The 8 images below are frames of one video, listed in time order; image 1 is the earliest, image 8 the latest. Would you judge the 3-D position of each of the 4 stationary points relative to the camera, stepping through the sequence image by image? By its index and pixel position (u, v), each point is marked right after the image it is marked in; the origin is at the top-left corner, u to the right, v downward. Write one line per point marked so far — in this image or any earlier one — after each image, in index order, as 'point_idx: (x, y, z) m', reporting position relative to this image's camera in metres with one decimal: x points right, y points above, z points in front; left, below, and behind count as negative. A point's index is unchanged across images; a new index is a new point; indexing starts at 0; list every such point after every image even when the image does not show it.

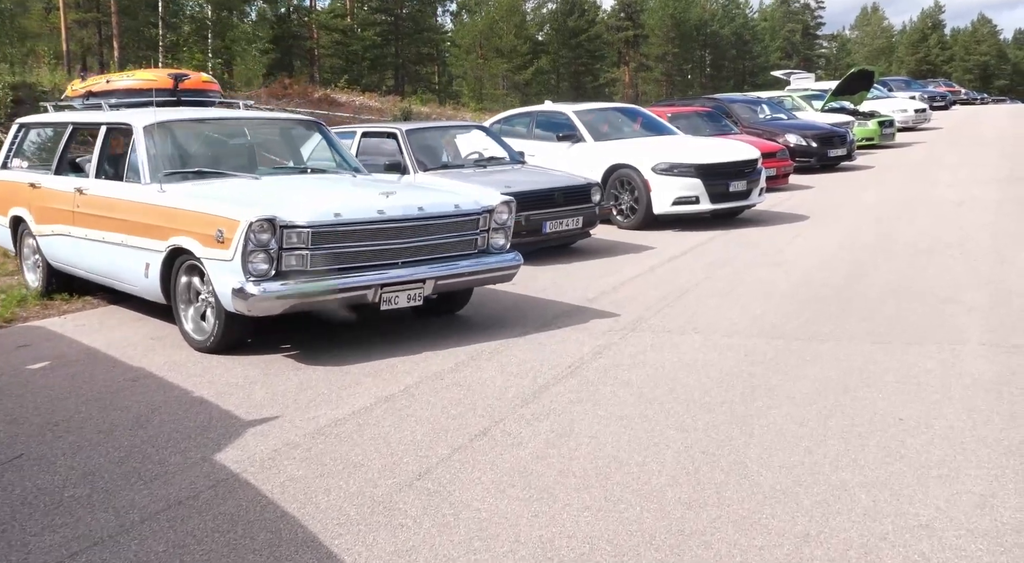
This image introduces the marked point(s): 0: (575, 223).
0: (+0.7, +0.6, +9.0) m
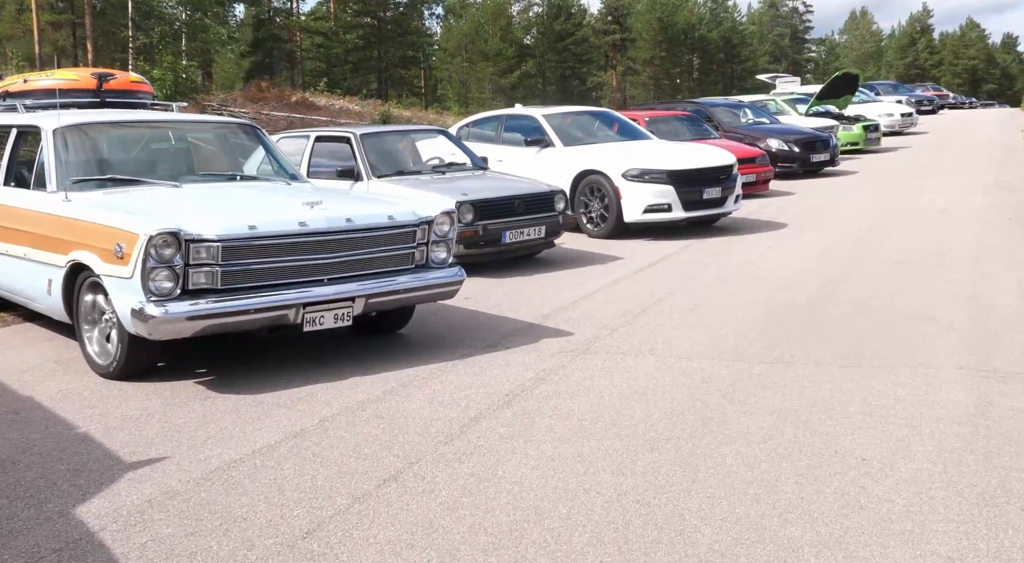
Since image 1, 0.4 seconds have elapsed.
0: (+0.3, +0.5, +8.6) m
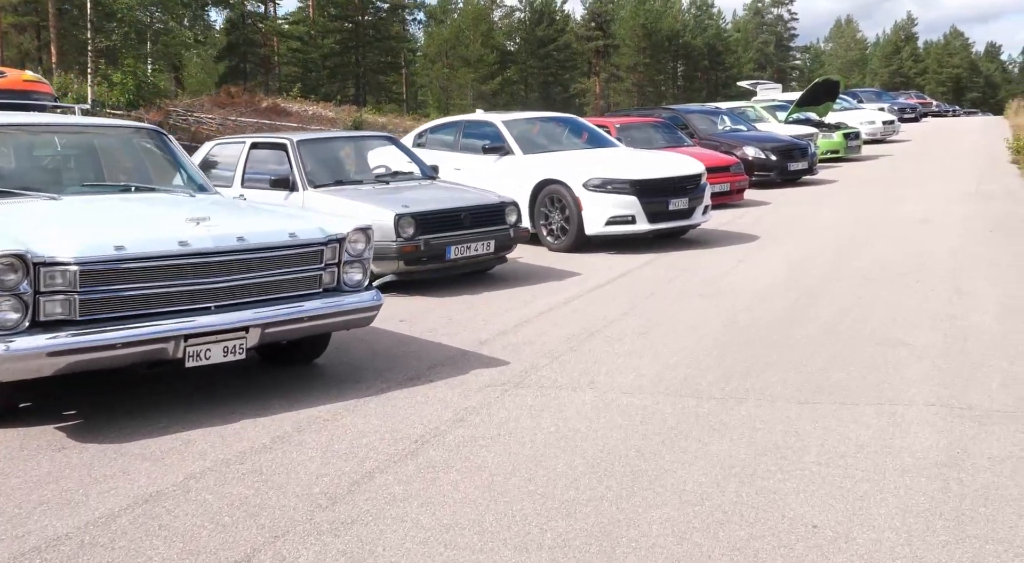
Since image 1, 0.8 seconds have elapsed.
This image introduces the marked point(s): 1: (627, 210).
0: (-0.2, +0.3, +7.9) m
1: (+1.3, +0.8, +9.8) m
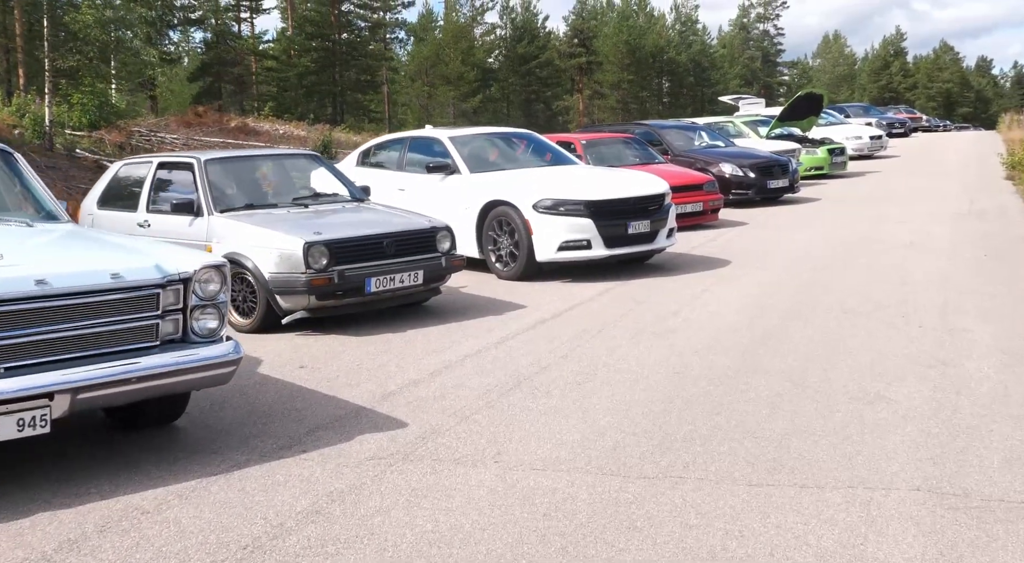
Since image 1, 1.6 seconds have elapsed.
0: (-0.8, 0.0, +7.0) m
1: (+0.7, +0.5, +8.9) m
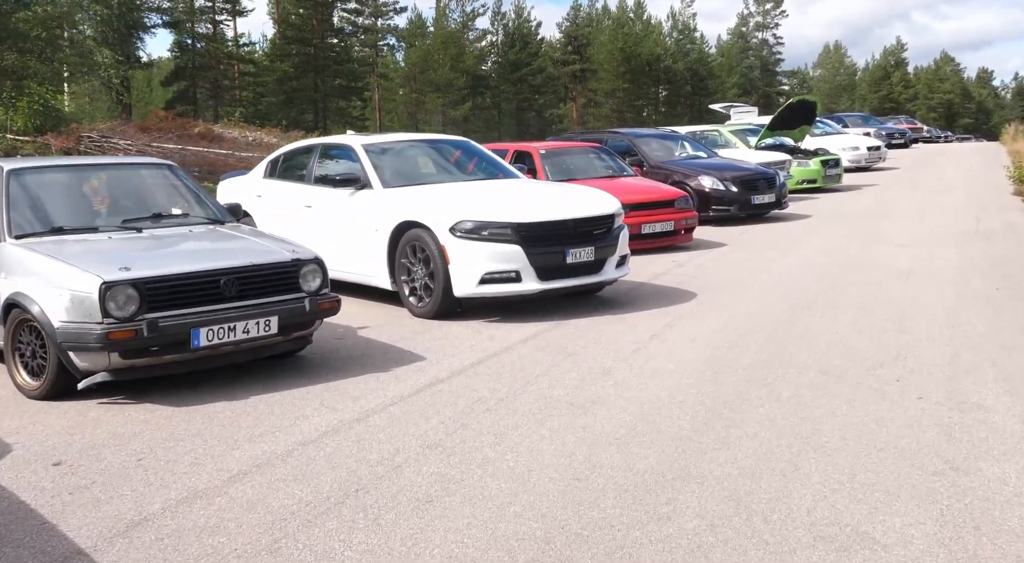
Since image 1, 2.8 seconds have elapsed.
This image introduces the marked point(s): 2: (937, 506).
0: (-1.6, -0.3, +5.4) m
1: (0.0, +0.2, +7.3) m
2: (+1.8, -0.9, +3.5) m
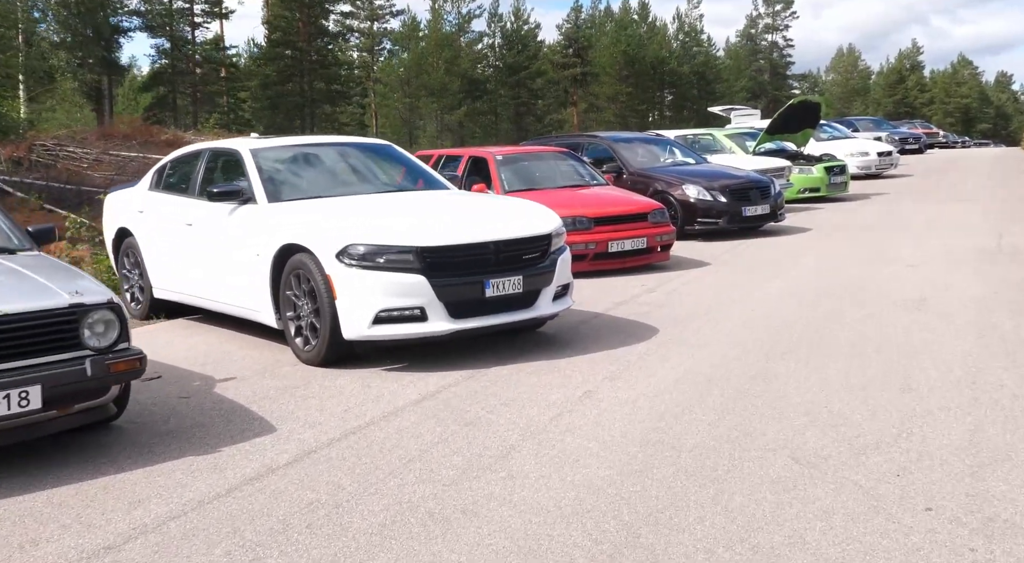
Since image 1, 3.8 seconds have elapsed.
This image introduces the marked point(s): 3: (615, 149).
0: (-2.3, -0.5, +3.9) m
1: (-0.7, -0.1, +5.8) m
2: (+1.1, -1.2, +2.0) m
3: (+1.8, +2.3, +14.4) m
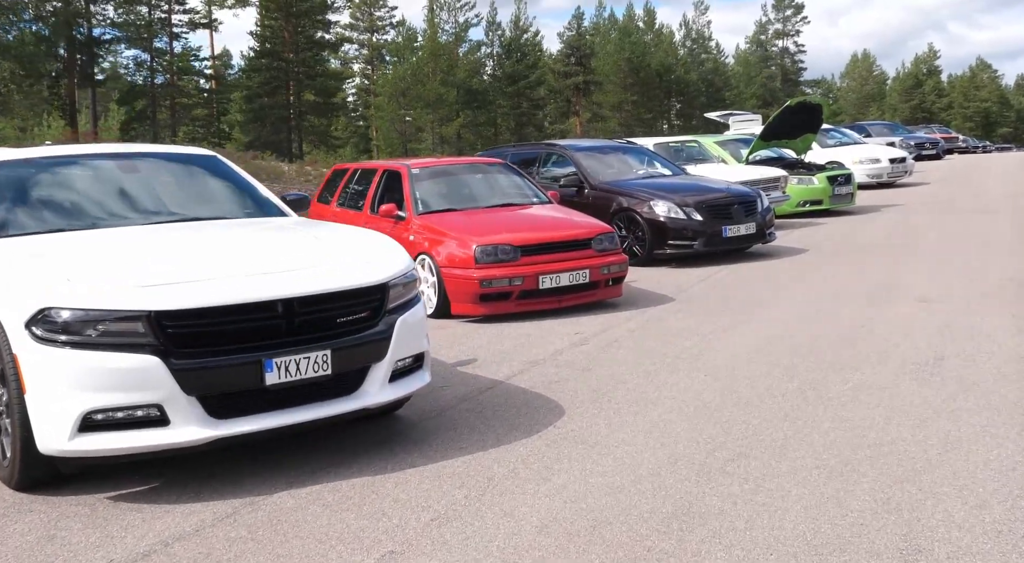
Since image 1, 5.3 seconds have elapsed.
0: (-3.3, -0.9, +1.9) m
1: (-1.7, -0.5, +3.7) m
2: (0.0, -1.5, -0.1) m
3: (+0.9, +1.8, +12.3) m
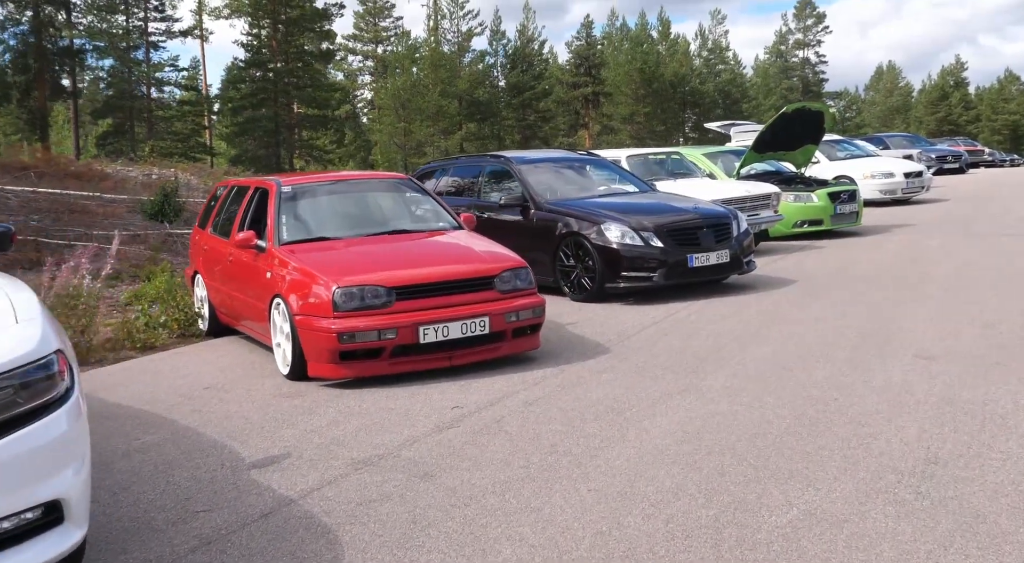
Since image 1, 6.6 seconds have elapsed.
0: (-4.3, -1.2, +0.1) m
1: (-2.7, -0.8, +1.9) m
2: (-1.1, -1.7, -2.0) m
3: (+0.1, +1.3, +10.4) m
